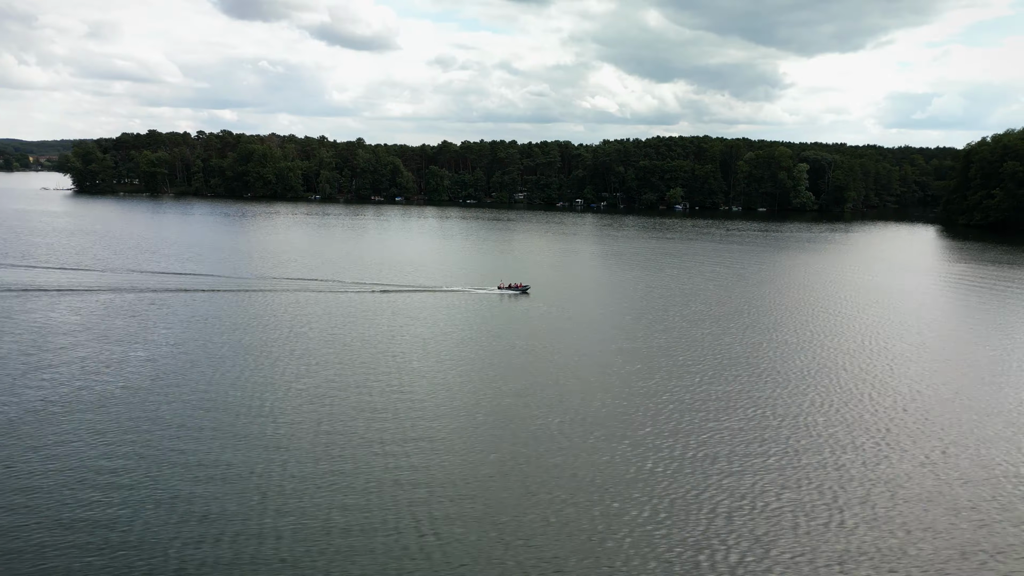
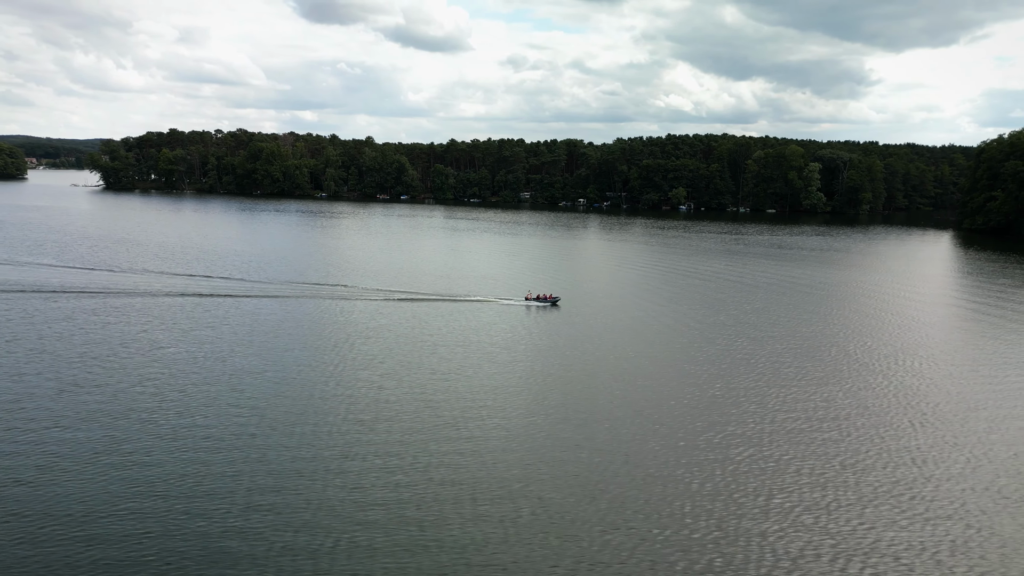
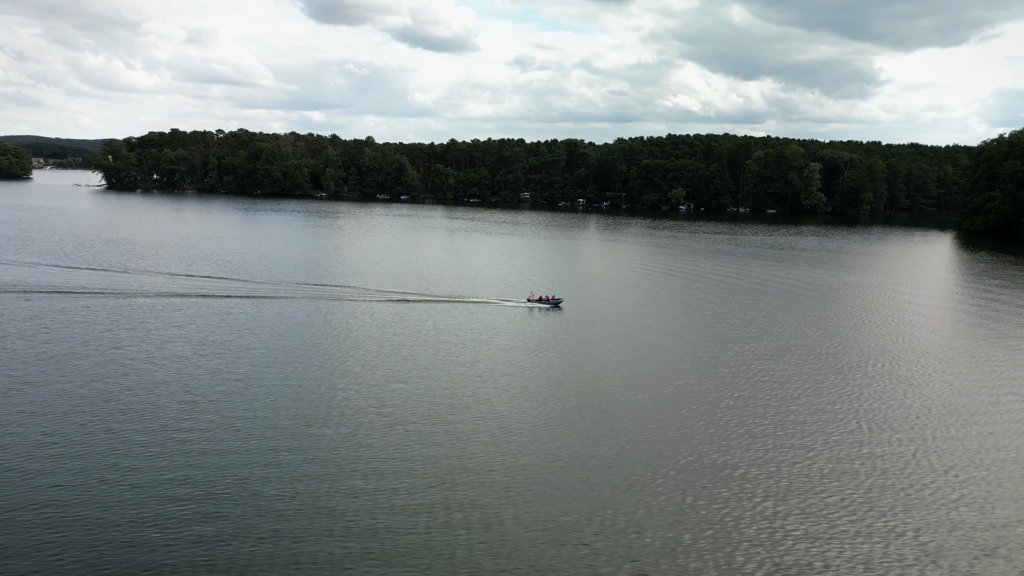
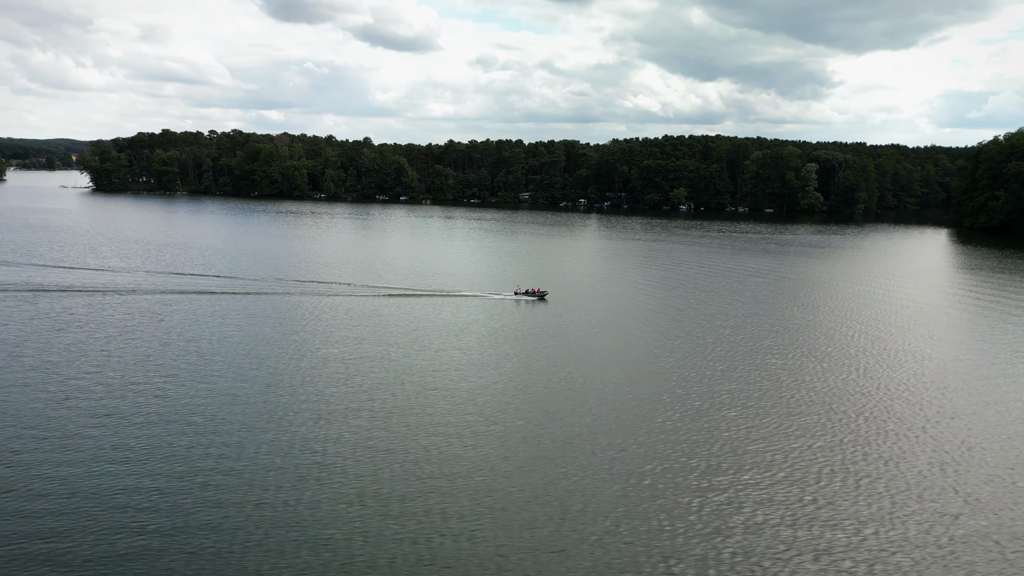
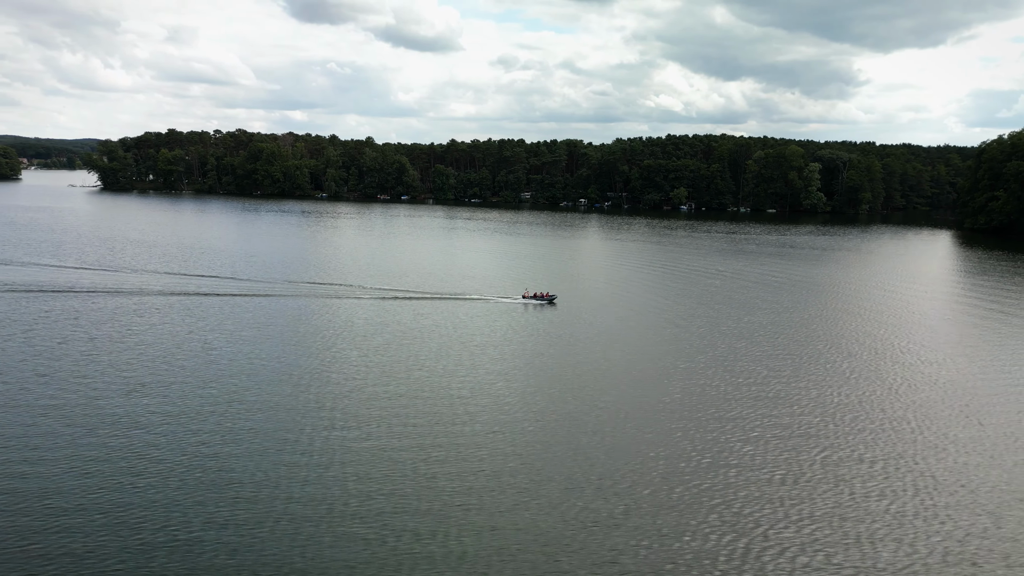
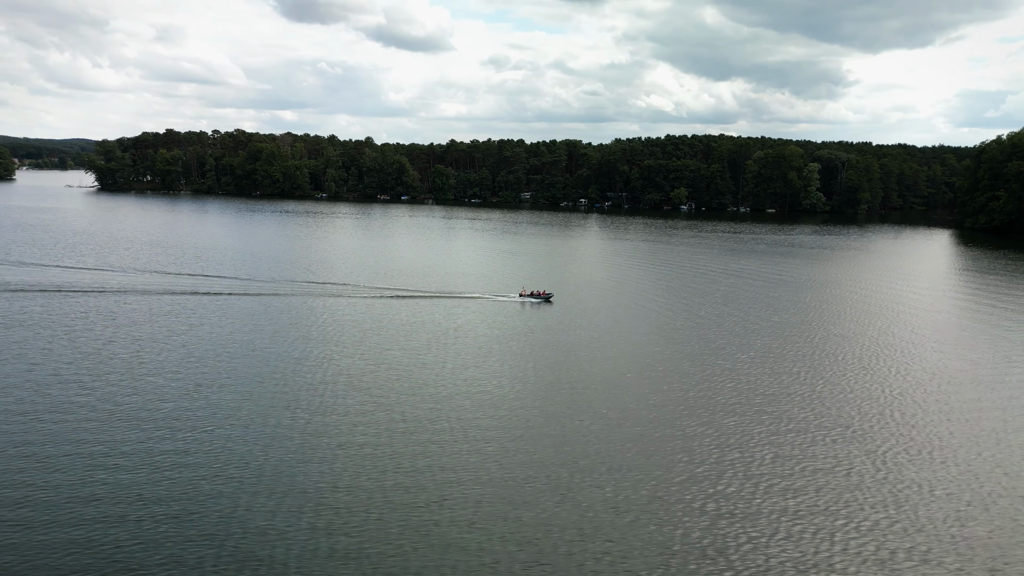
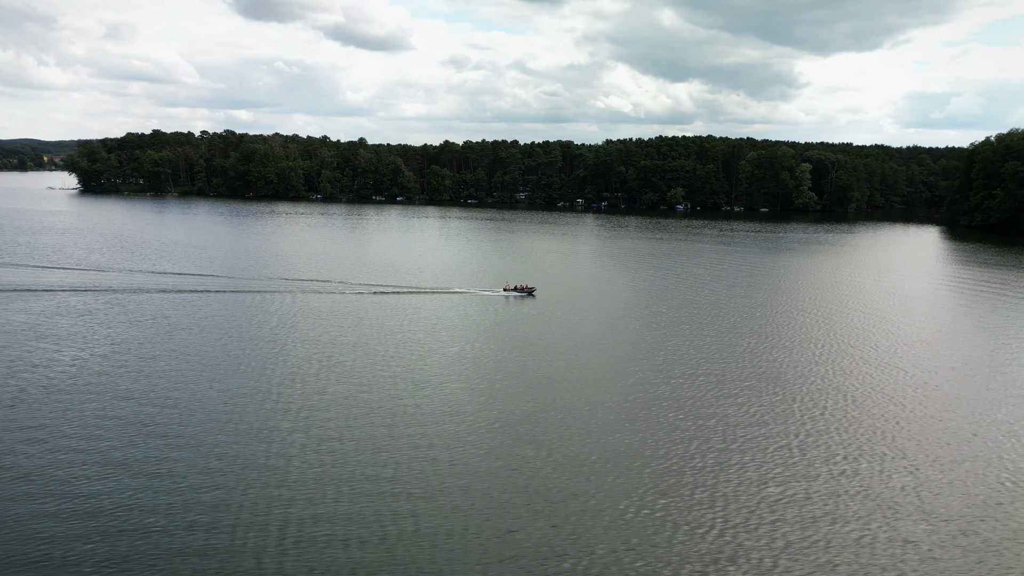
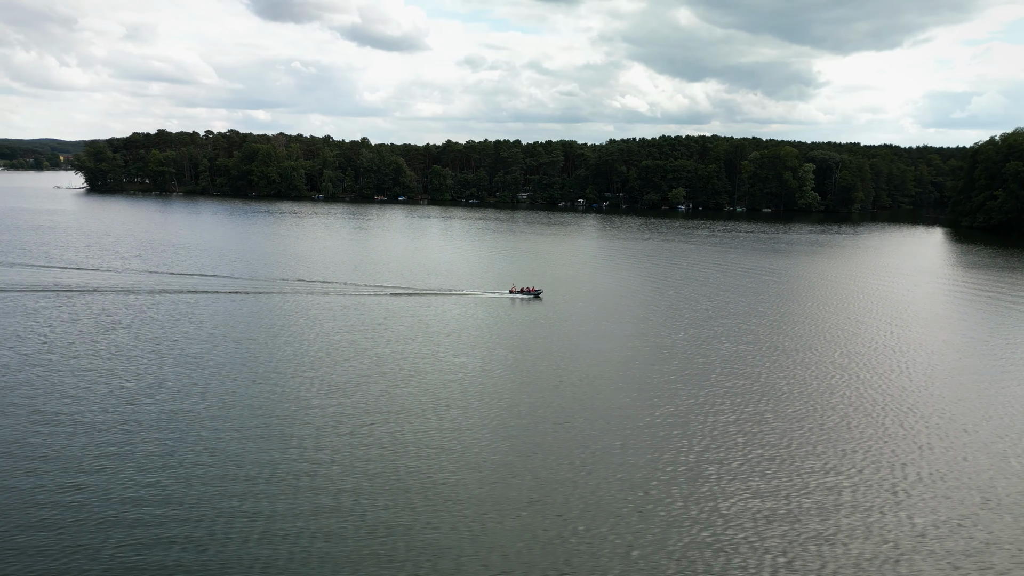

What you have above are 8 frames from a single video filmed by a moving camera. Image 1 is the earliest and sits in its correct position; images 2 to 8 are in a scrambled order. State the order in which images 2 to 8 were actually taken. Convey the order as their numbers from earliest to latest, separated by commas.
7, 8, 4, 6, 5, 2, 3
